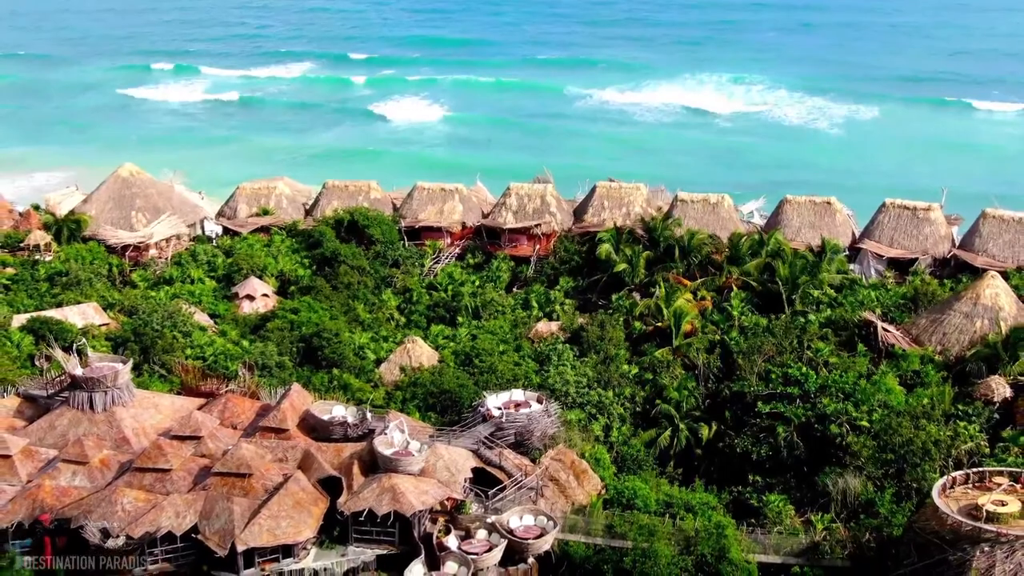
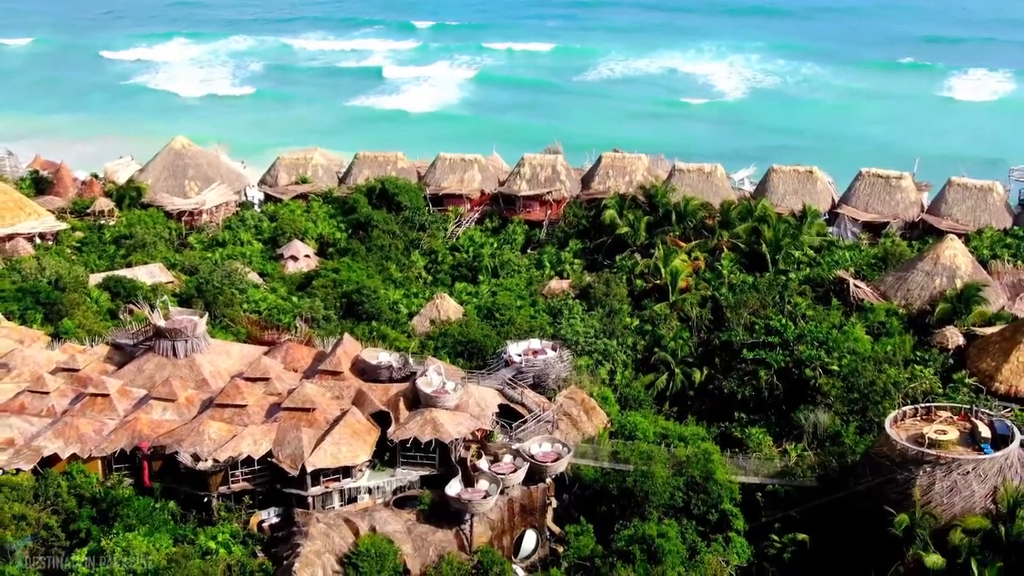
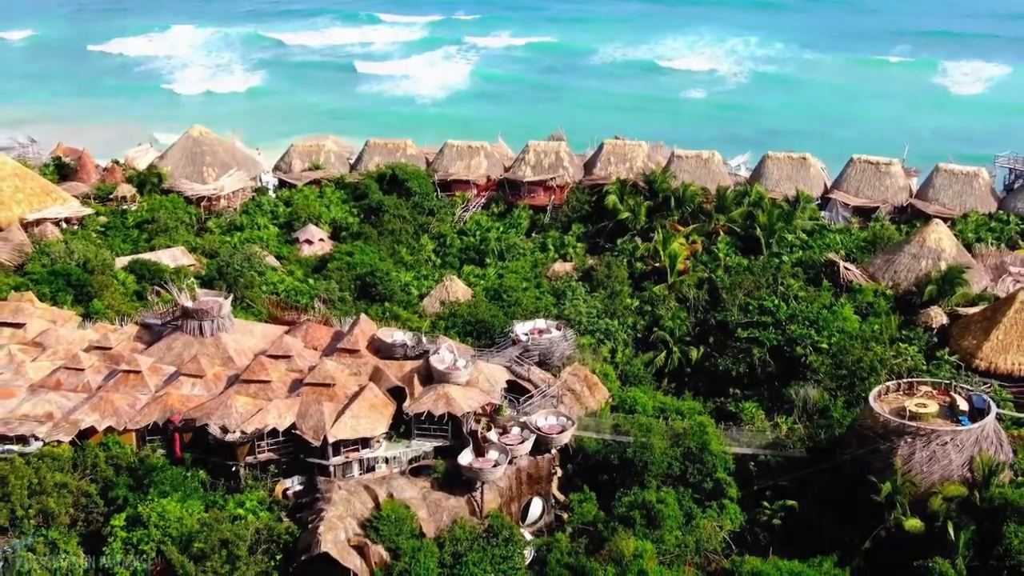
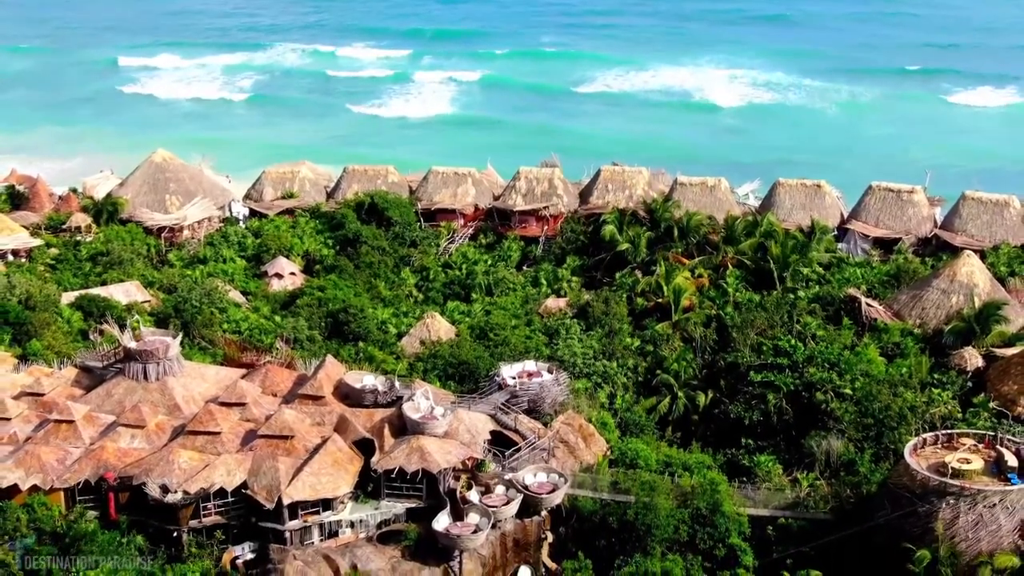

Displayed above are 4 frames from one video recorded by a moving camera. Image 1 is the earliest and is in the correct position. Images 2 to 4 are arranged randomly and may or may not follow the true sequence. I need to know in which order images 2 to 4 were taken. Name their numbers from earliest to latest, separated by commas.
4, 2, 3
